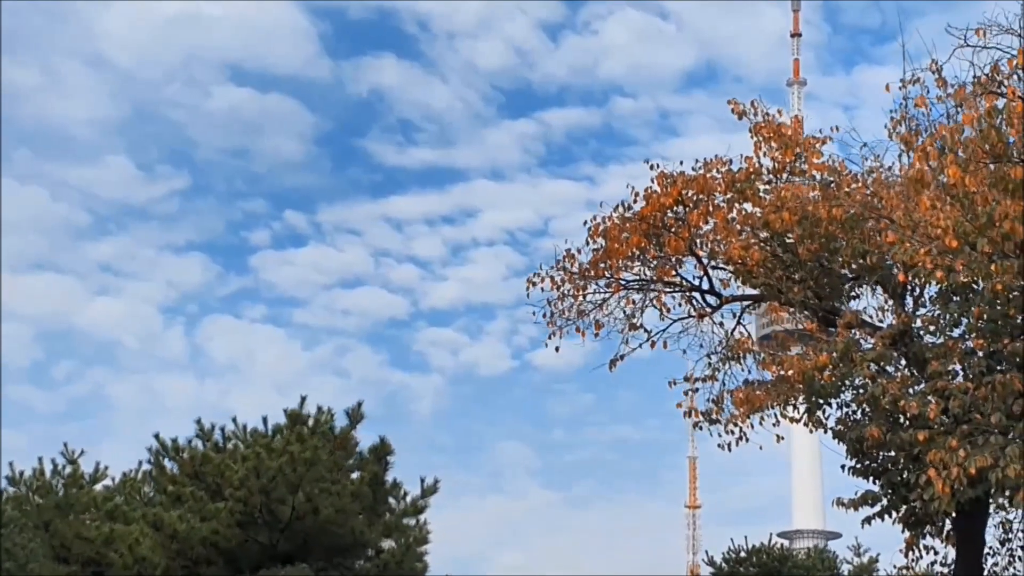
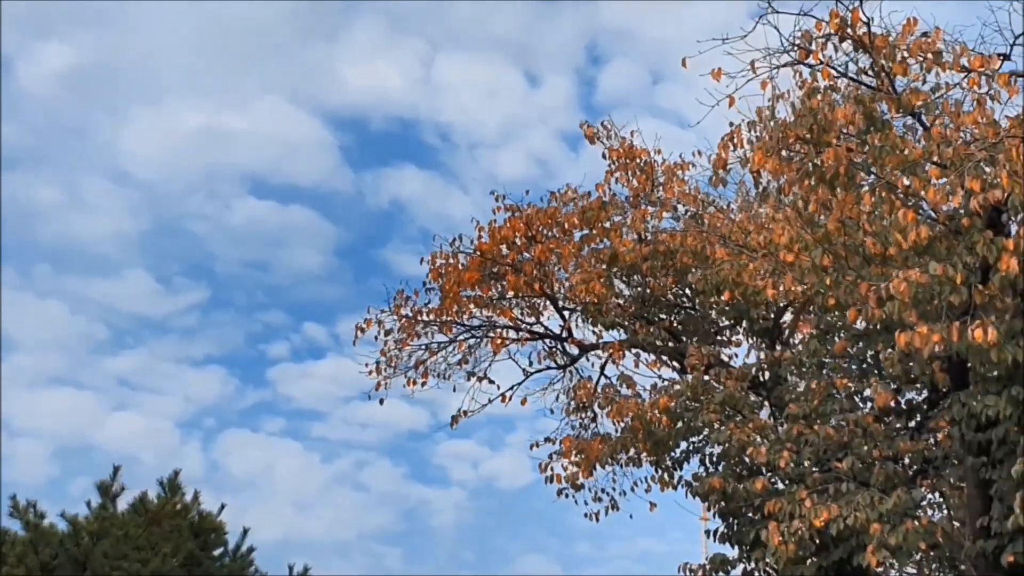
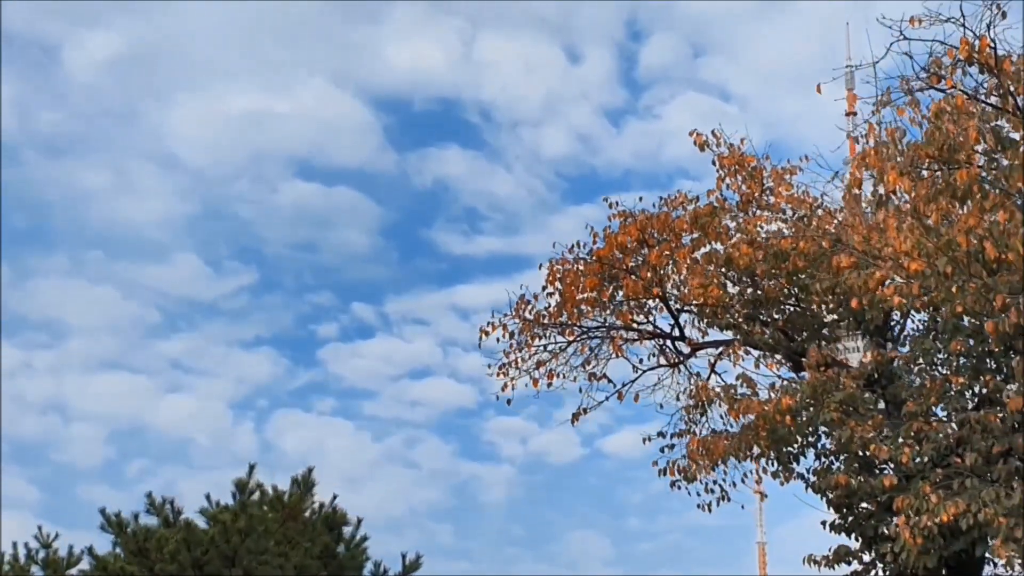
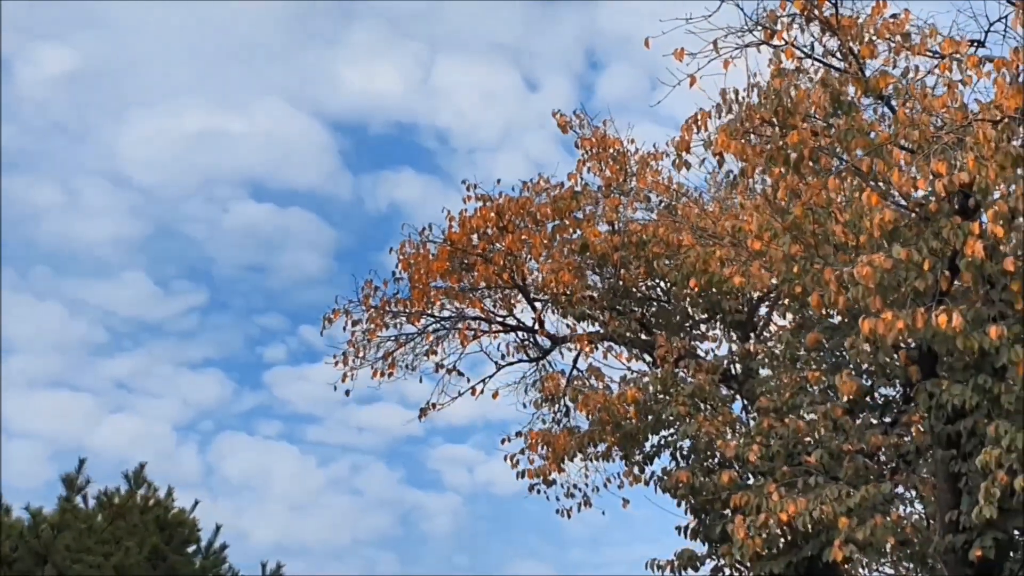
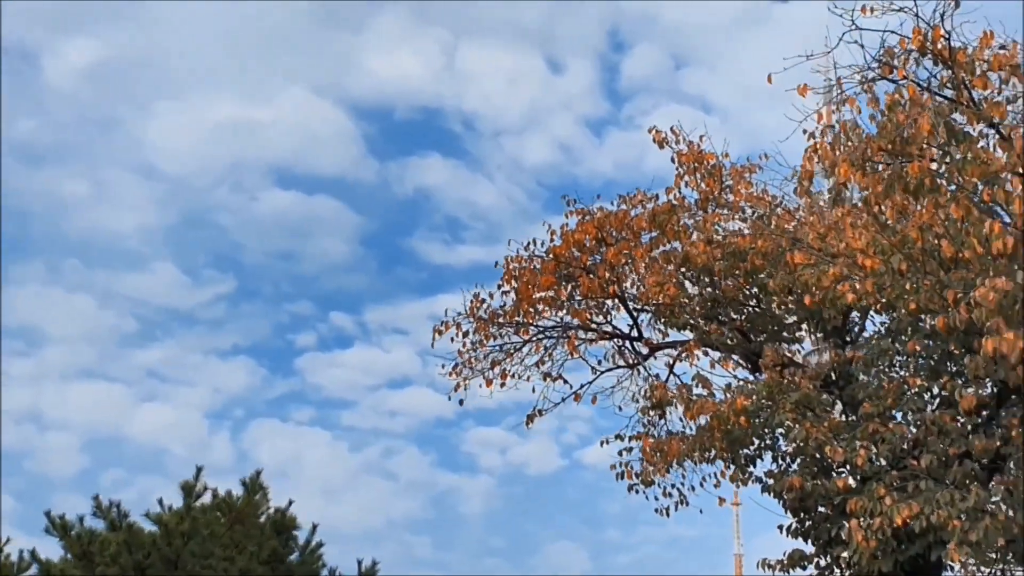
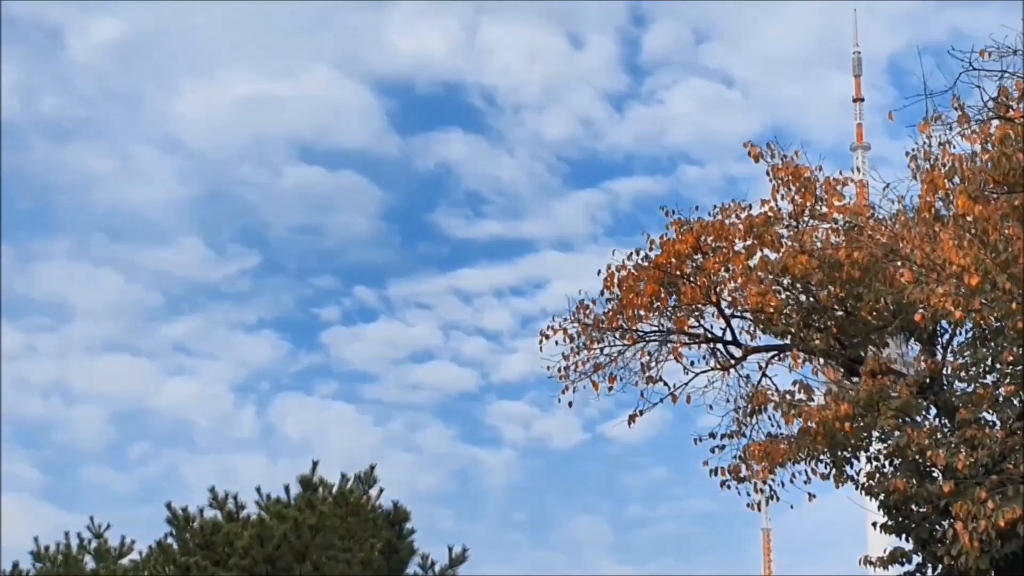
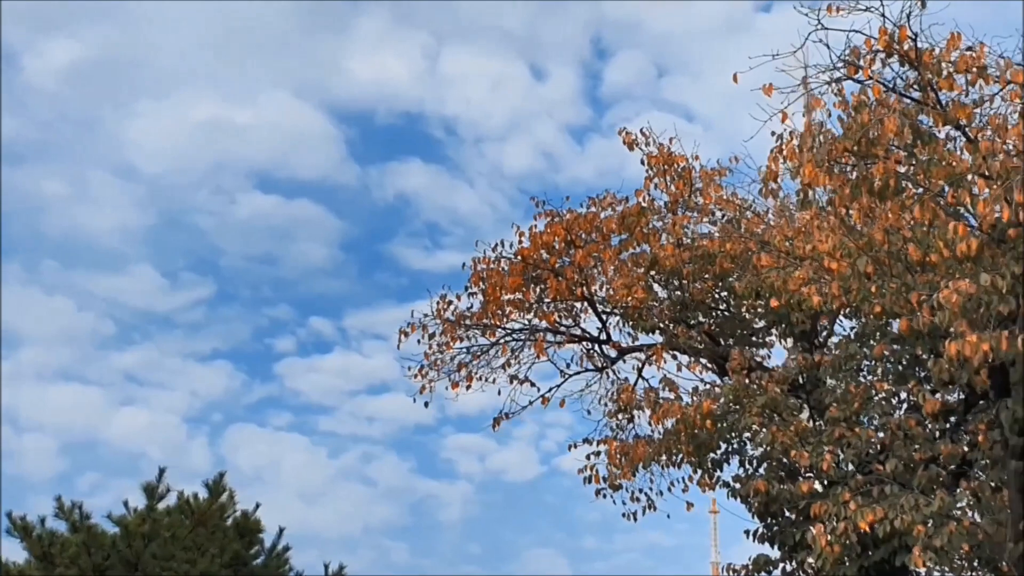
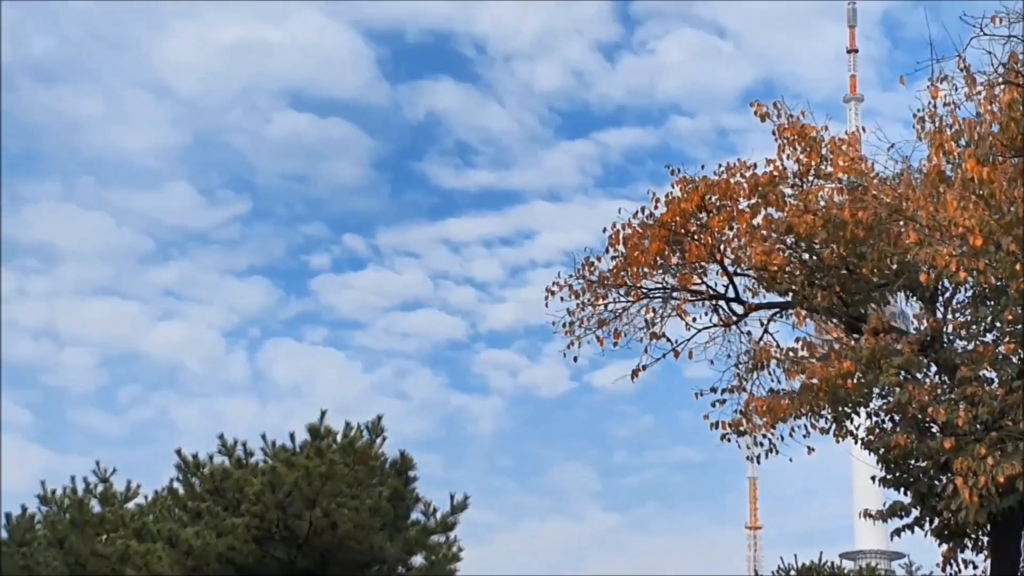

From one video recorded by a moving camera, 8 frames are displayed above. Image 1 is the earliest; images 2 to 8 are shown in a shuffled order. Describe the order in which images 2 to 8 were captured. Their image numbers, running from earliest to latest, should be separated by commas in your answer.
8, 6, 3, 5, 7, 2, 4
